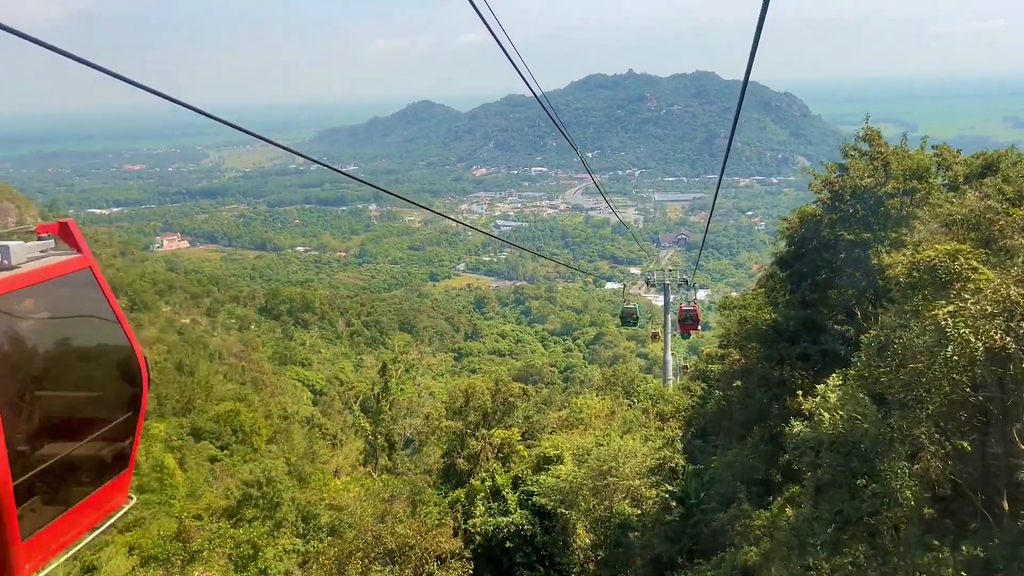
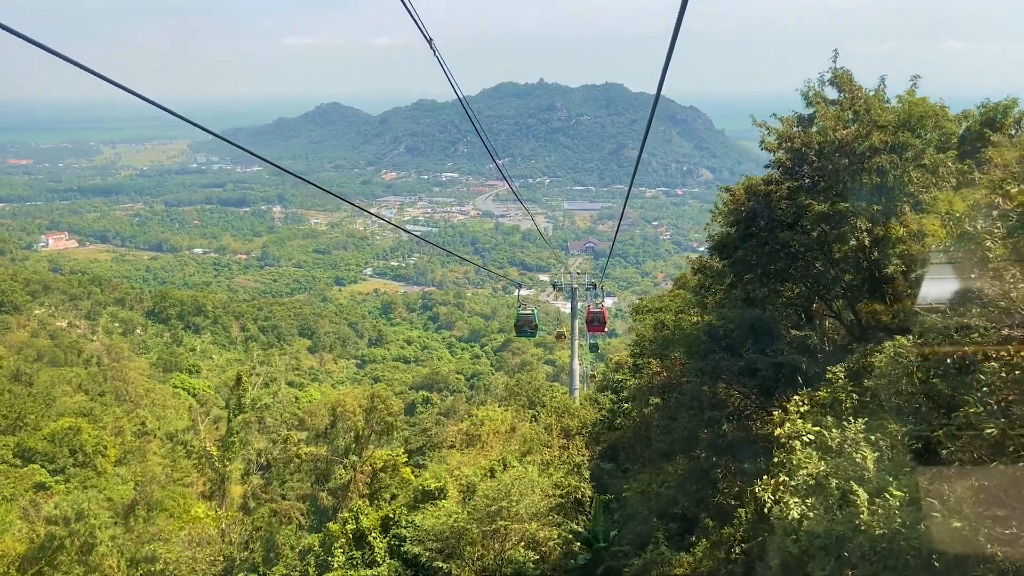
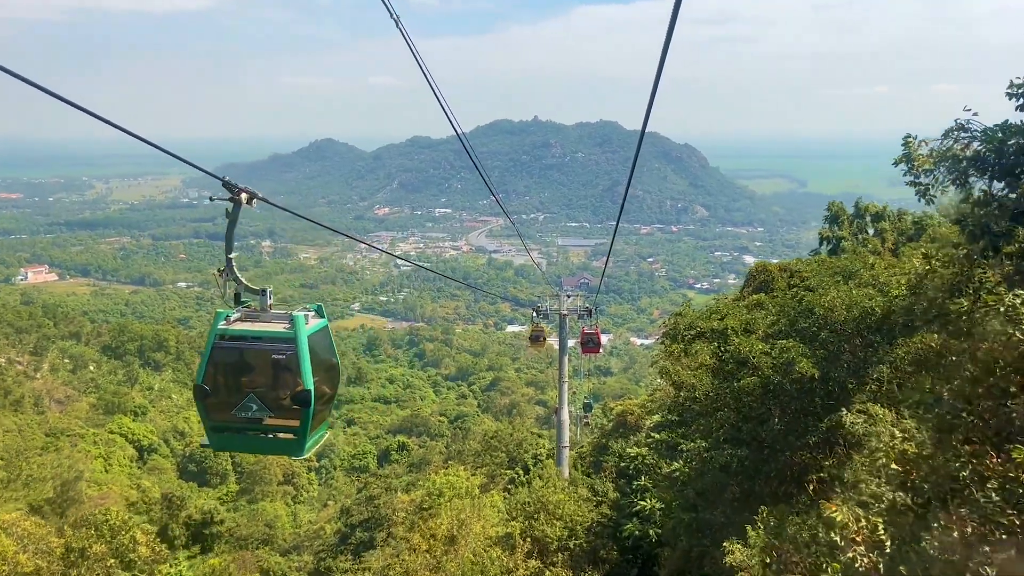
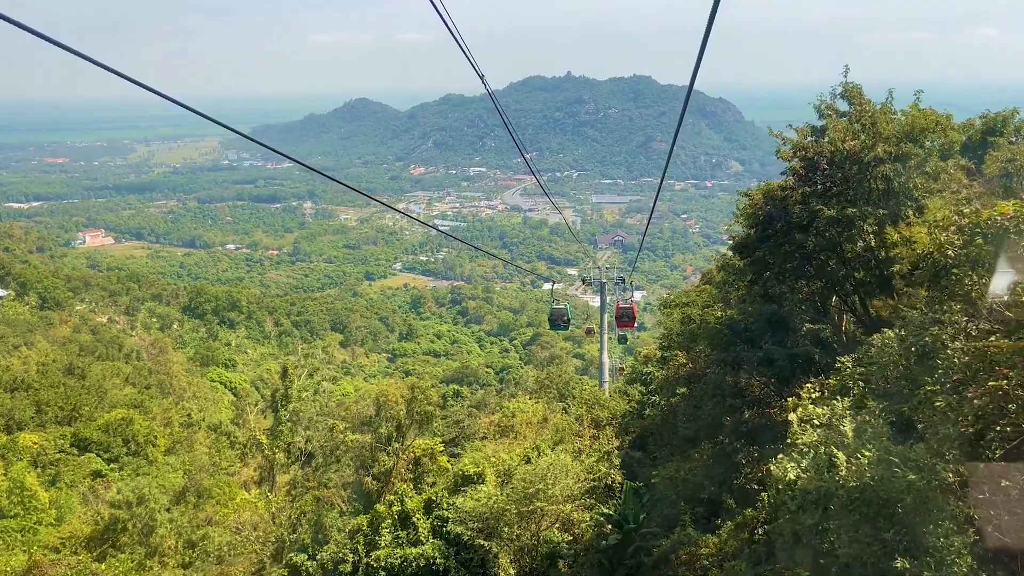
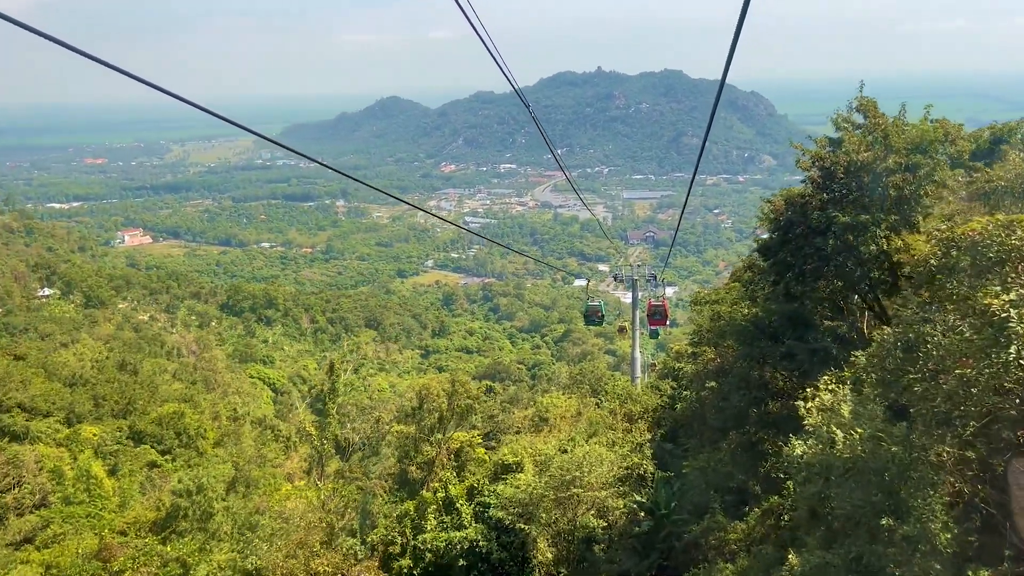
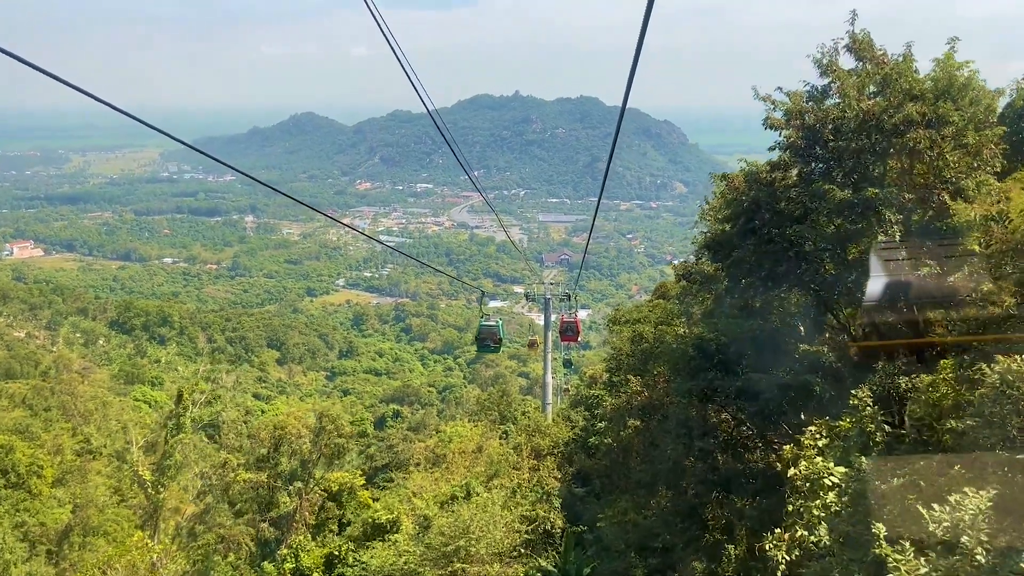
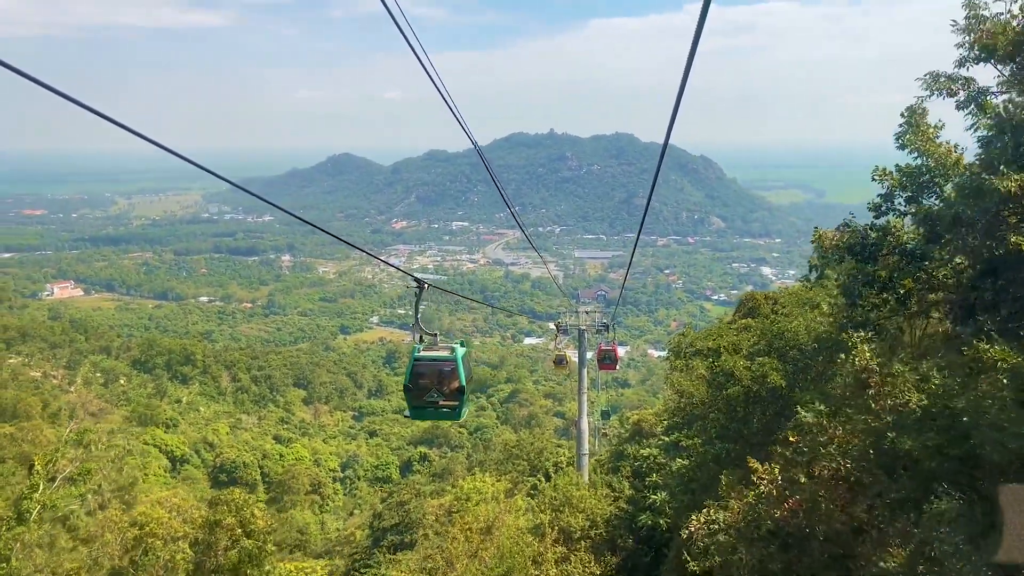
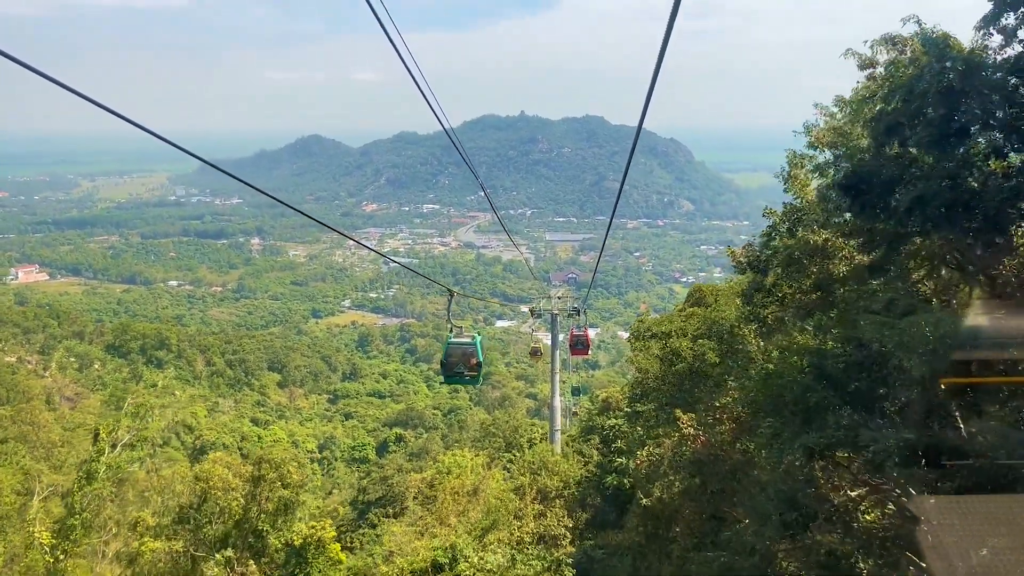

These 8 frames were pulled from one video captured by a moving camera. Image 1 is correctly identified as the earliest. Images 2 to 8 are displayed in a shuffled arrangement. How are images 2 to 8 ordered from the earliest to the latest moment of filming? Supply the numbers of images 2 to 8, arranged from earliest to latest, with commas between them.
5, 4, 2, 6, 8, 7, 3
